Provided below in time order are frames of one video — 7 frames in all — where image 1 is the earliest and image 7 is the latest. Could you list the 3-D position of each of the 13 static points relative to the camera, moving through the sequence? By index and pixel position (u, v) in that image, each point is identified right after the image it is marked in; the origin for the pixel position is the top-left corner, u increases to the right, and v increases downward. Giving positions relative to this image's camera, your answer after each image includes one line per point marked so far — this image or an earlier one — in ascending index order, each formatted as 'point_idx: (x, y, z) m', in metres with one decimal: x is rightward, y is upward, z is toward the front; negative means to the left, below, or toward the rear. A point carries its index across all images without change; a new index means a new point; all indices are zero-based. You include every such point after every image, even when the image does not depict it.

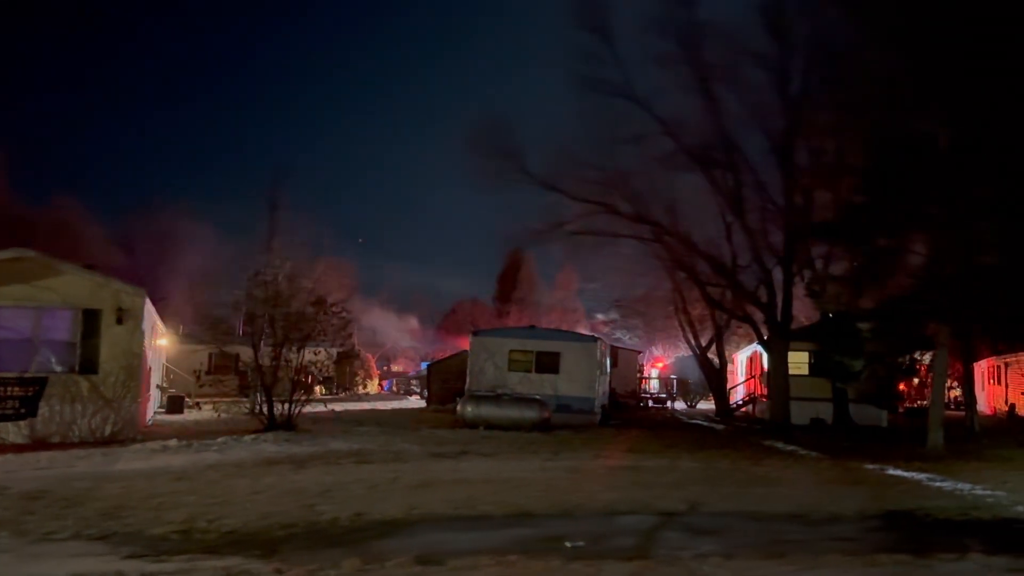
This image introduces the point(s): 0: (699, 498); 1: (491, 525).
0: (+1.9, -2.2, +9.3) m
1: (-0.2, -2.1, +7.9) m
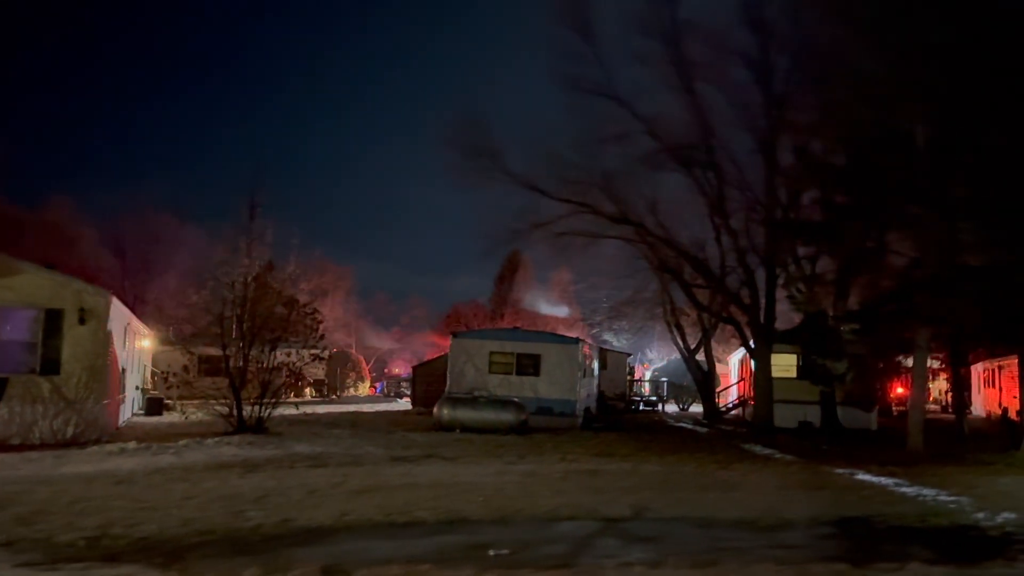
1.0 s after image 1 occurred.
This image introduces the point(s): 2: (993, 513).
0: (+1.3, -2.1, +9.0) m
1: (-0.7, -2.0, +7.6) m
2: (+4.8, -2.3, +9.2) m
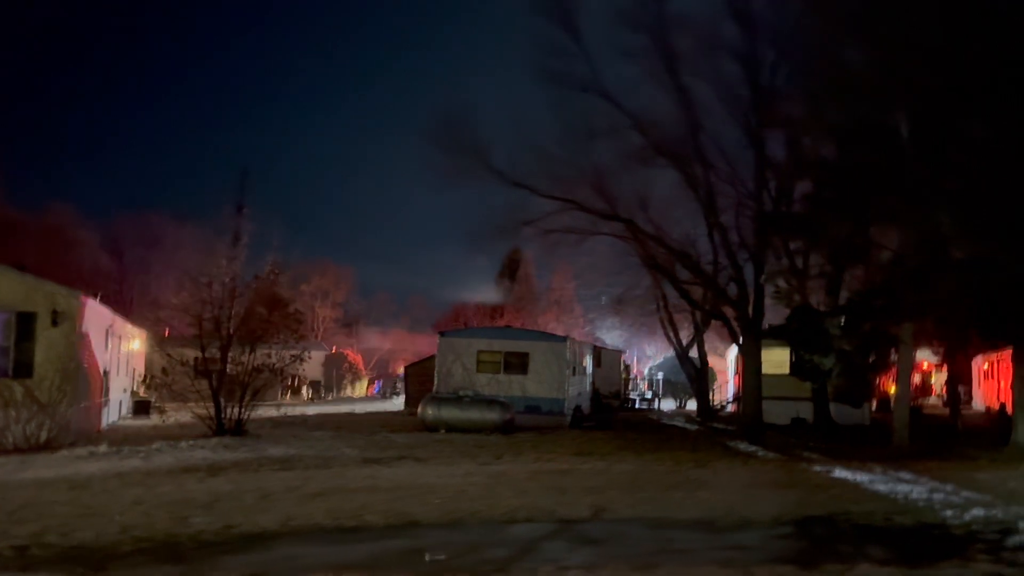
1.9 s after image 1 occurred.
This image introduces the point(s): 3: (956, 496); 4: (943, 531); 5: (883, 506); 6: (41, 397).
0: (+0.9, -2.1, +8.8) m
1: (-1.2, -2.0, +7.4) m
2: (+4.4, -2.2, +8.9) m
3: (+4.8, -2.3, +9.9) m
4: (+3.7, -2.1, +7.8) m
5: (+3.7, -2.2, +9.1) m
6: (-8.3, -1.9, +16.1) m
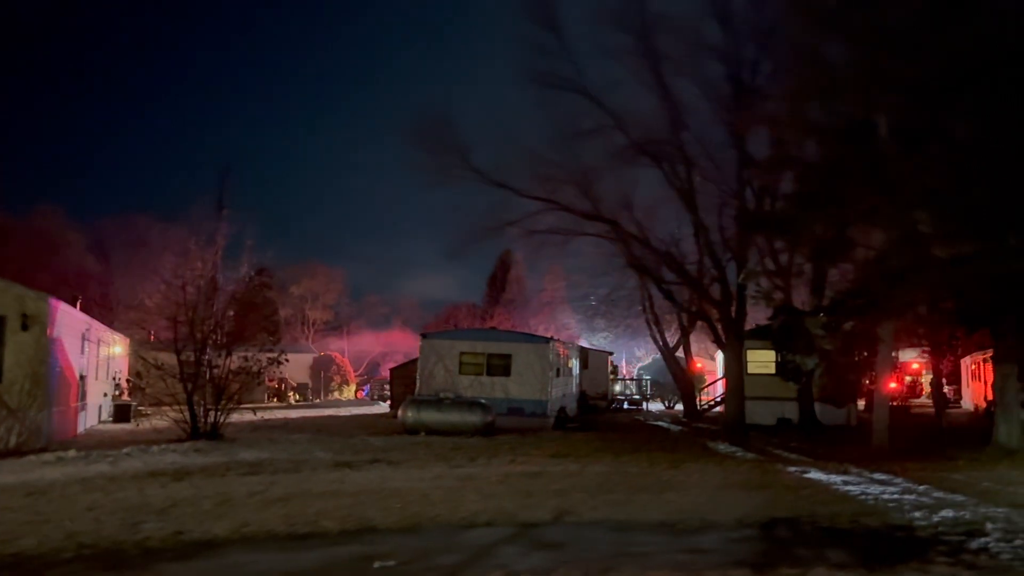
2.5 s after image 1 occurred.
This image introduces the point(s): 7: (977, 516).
0: (+0.6, -2.1, +8.7) m
1: (-1.5, -2.0, +7.2) m
2: (+4.0, -2.1, +8.8) m
3: (+4.4, -2.2, +9.8) m
4: (+3.3, -2.1, +7.7) m
5: (+3.3, -2.1, +8.9) m
6: (-8.7, -2.0, +15.9) m
7: (+4.3, -2.1, +8.5) m
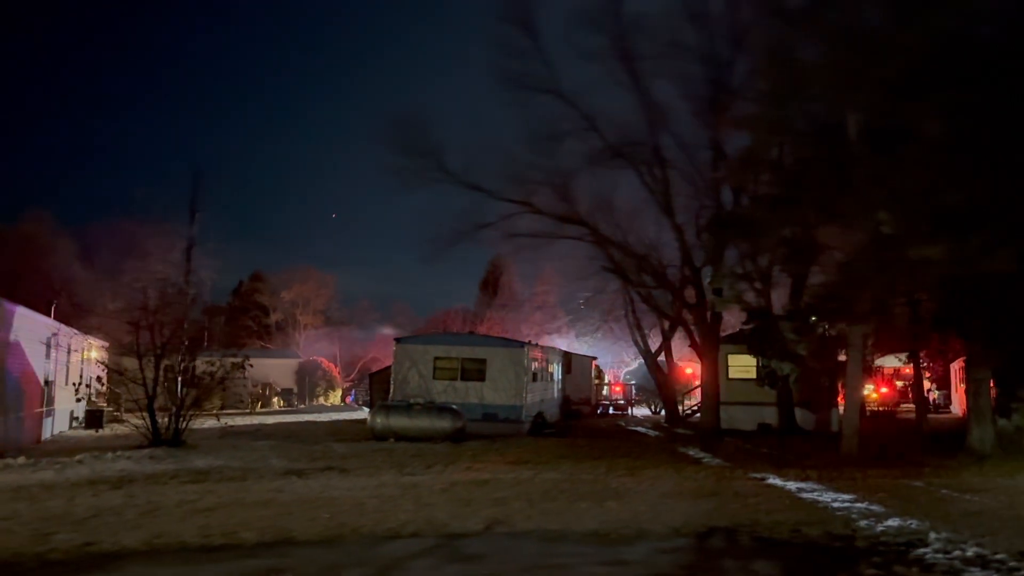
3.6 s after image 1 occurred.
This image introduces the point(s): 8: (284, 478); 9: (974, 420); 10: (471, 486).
0: (-0.1, -2.1, +8.4) m
1: (-2.1, -2.0, +6.9) m
2: (+3.4, -2.2, +8.5) m
3: (+3.8, -2.3, +9.5) m
4: (+2.7, -2.1, +7.4) m
5: (+2.7, -2.2, +8.7) m
6: (-9.3, -2.0, +15.5) m
7: (+3.7, -2.1, +8.2) m
8: (-3.0, -2.5, +11.9) m
9: (+8.7, -2.5, +17.2) m
10: (-0.5, -2.3, +10.6) m
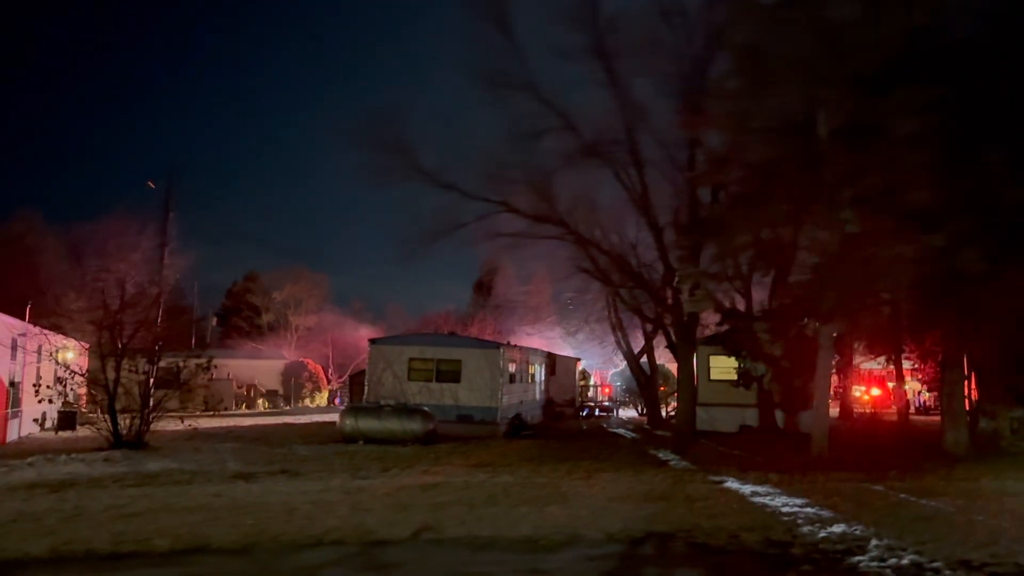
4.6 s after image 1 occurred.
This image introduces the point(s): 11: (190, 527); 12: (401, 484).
0: (-0.7, -2.1, +8.1) m
1: (-2.7, -2.0, +6.6) m
2: (+2.8, -2.1, +8.3) m
3: (+3.2, -2.2, +9.3) m
4: (+2.1, -2.1, +7.2) m
5: (+2.1, -2.2, +8.4) m
6: (-9.9, -2.0, +15.2) m
7: (+3.1, -2.1, +8.0) m
8: (-3.6, -2.5, +11.6) m
9: (+8.1, -2.5, +17.0) m
10: (-1.1, -2.3, +10.3) m
11: (-2.7, -2.0, +7.8) m
12: (-1.3, -2.4, +11.1) m
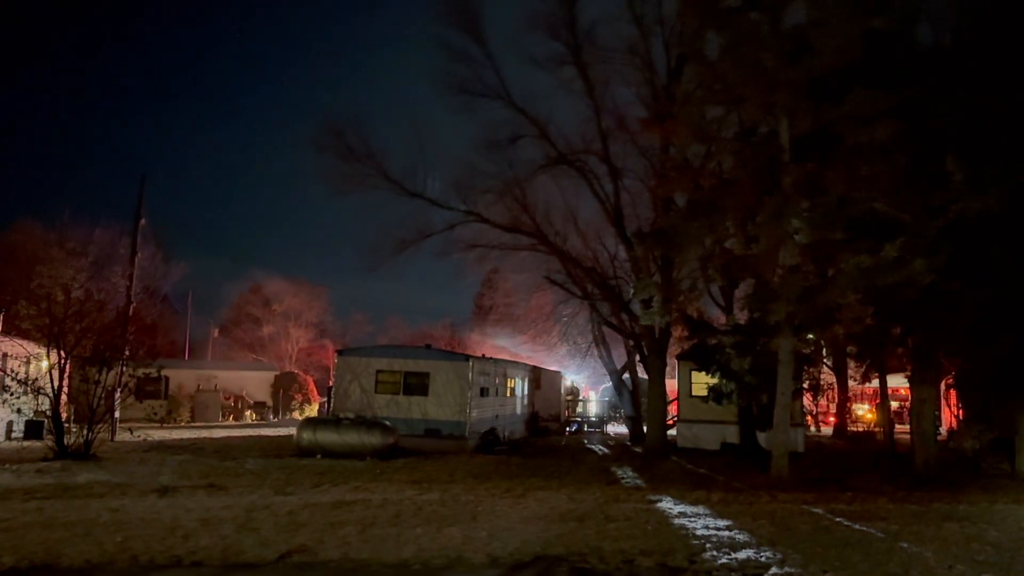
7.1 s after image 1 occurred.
0: (-1.6, -2.1, +7.6) m
1: (-3.7, -2.0, +6.2) m
2: (+1.9, -2.2, +7.7) m
3: (+2.3, -2.3, +8.7) m
4: (+1.2, -2.1, +6.7) m
5: (+1.1, -2.2, +7.9) m
6: (-10.8, -2.1, +14.9) m
7: (+2.2, -2.2, +7.4) m
8: (-4.5, -2.5, +11.2) m
9: (+7.2, -2.8, +16.4) m
10: (-2.0, -2.4, +9.9) m
11: (-3.7, -2.1, +7.3) m
12: (-2.2, -2.5, +10.6) m
